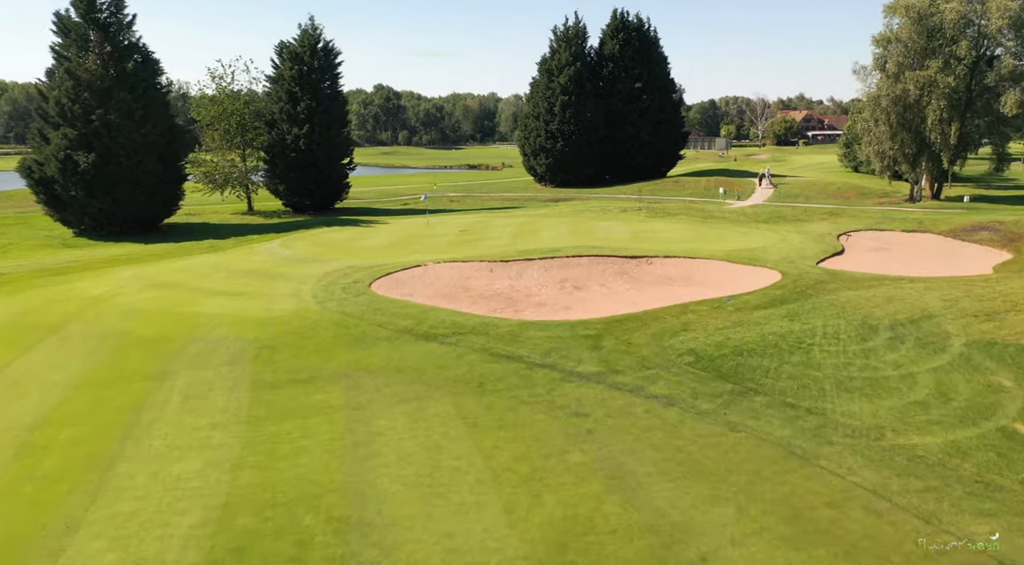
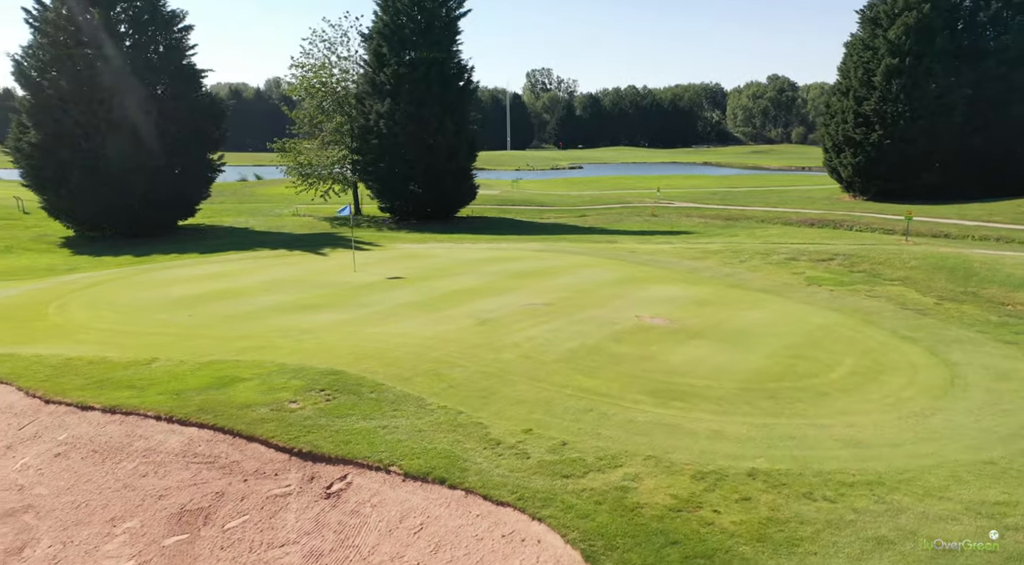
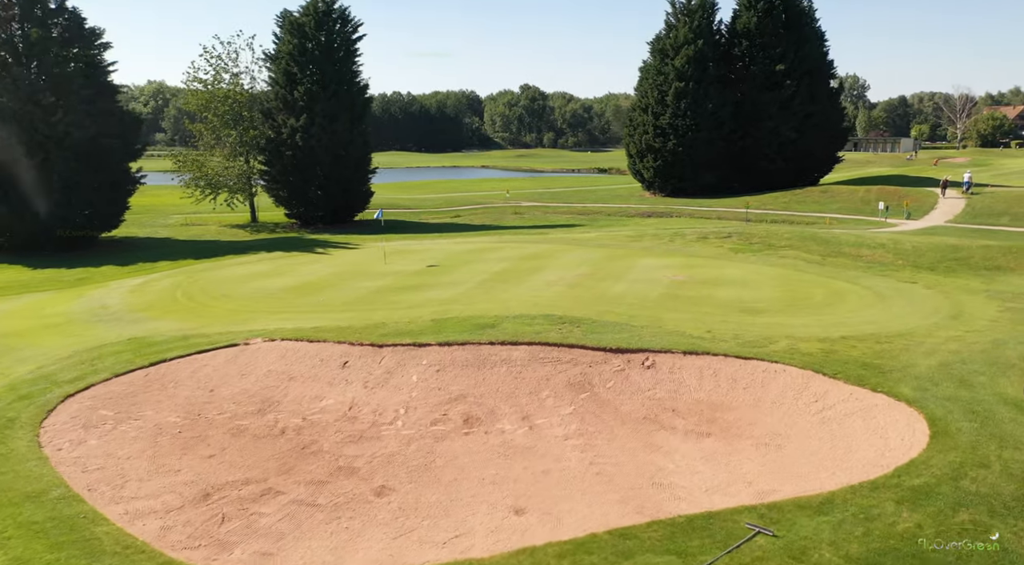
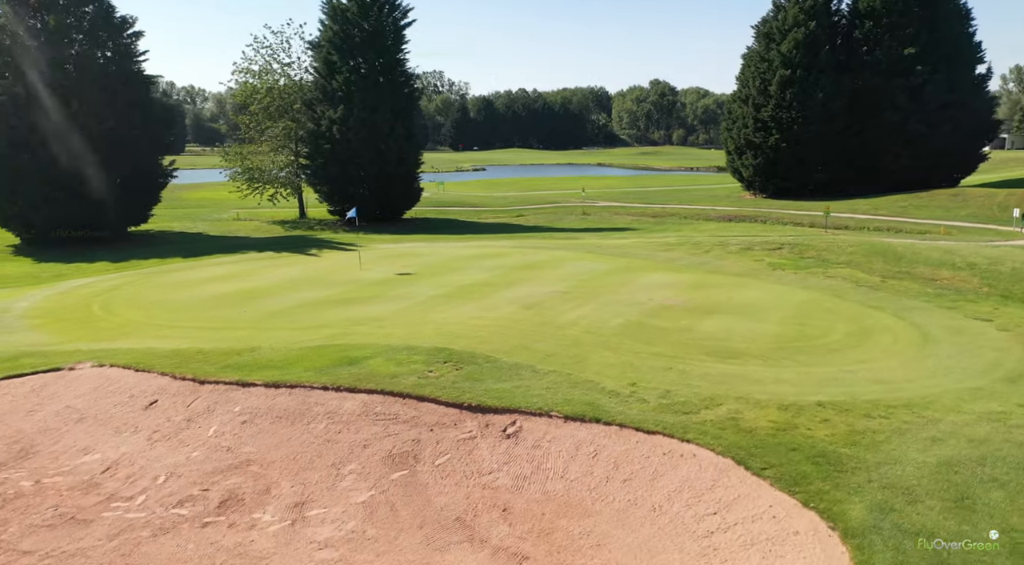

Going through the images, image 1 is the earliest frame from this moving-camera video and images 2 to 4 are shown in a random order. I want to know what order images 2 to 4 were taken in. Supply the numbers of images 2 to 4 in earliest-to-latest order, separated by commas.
3, 4, 2
